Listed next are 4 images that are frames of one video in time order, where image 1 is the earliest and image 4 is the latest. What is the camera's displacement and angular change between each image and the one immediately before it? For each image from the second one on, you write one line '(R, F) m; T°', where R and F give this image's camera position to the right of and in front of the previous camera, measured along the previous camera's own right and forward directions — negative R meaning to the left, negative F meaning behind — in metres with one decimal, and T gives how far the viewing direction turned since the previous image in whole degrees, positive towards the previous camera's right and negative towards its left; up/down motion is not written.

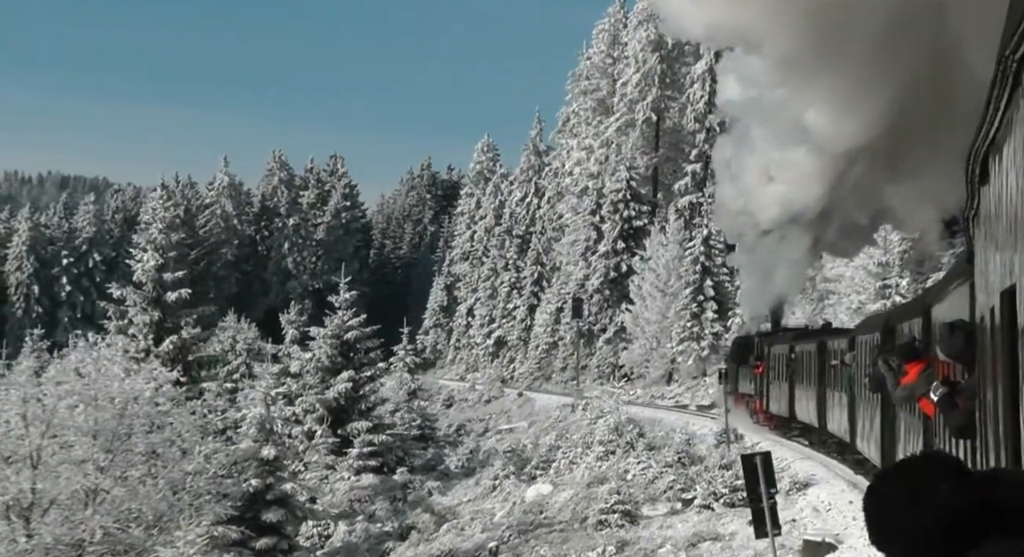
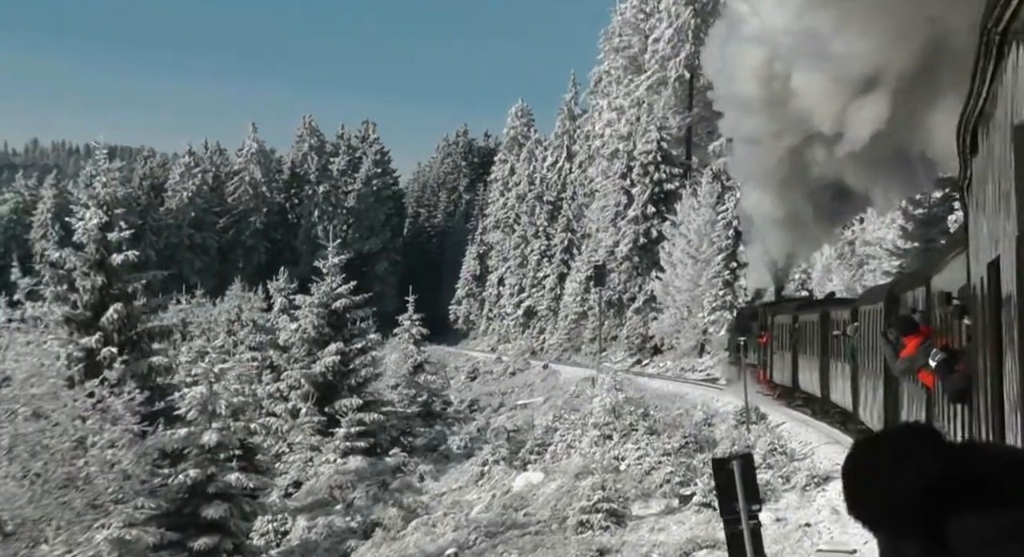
(+1.2, +2.5) m; -3°
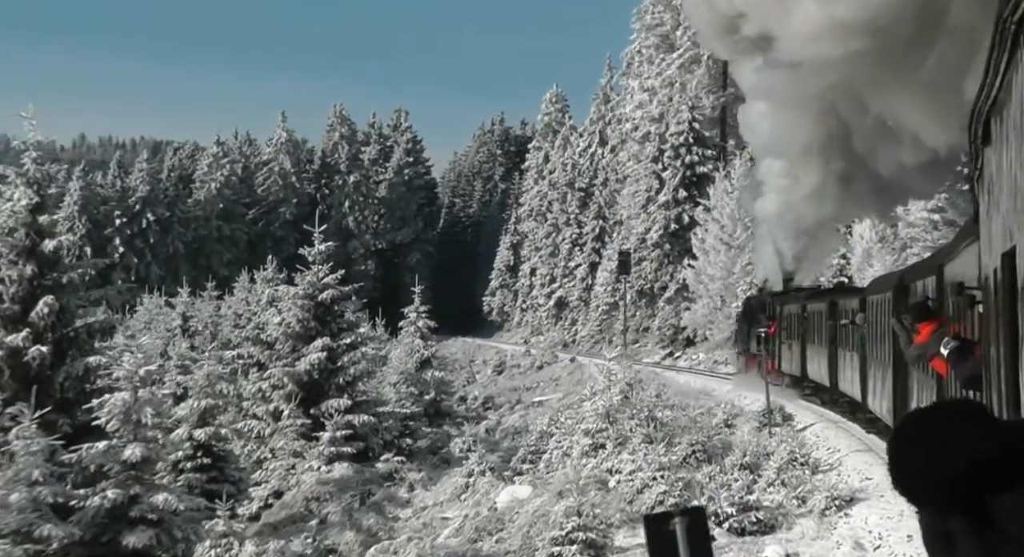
(+1.1, +2.4) m; -3°
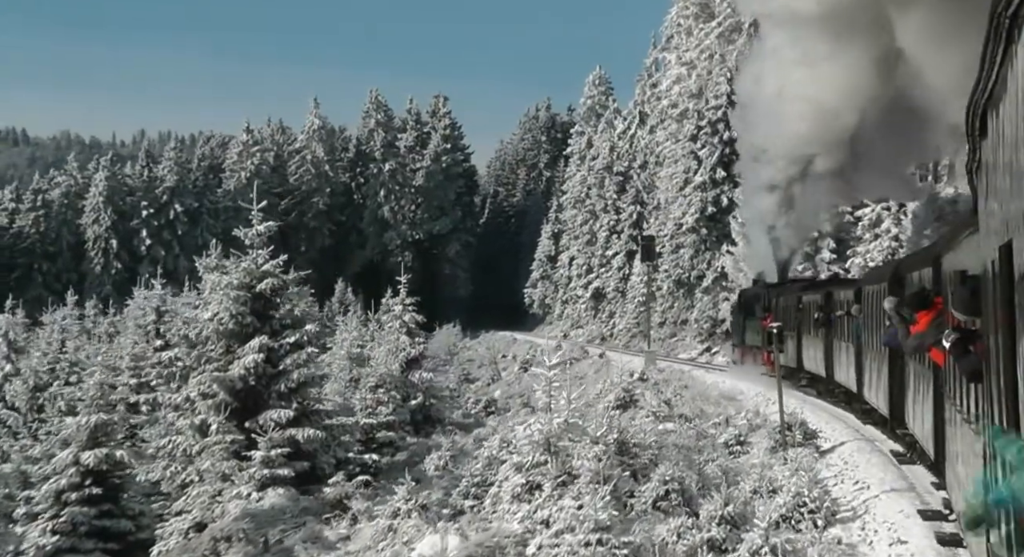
(+1.9, +4.1) m; -4°
